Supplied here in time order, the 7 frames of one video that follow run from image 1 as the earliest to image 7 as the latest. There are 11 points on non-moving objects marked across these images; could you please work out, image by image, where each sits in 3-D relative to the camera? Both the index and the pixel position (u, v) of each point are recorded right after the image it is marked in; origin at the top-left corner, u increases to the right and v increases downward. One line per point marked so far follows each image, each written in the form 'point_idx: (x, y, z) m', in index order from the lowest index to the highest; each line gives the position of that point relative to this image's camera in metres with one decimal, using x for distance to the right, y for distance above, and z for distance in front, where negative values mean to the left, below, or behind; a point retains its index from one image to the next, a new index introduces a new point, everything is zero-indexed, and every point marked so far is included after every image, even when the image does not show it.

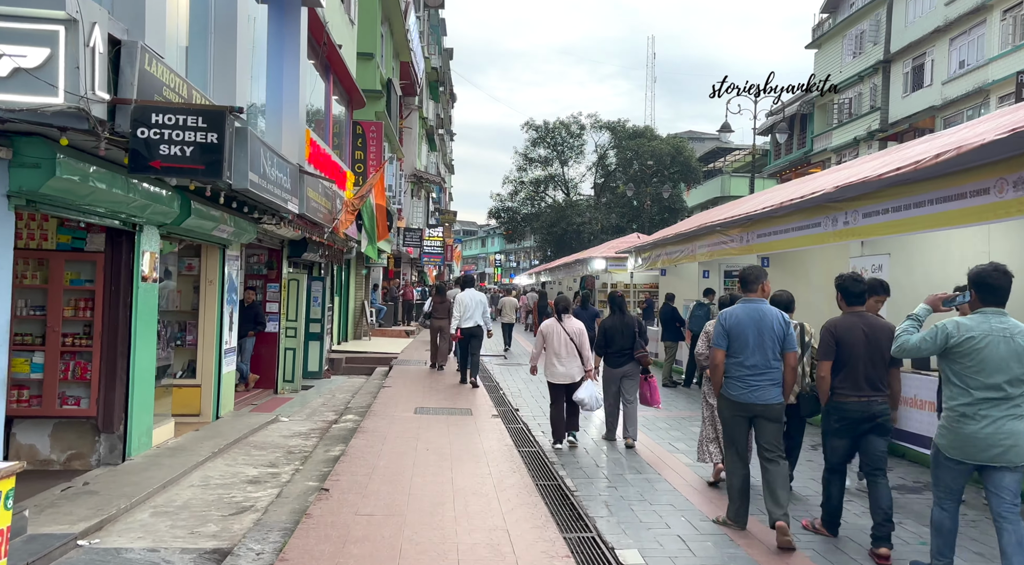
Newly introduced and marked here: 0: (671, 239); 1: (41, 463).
0: (+2.6, +0.7, +13.5) m
1: (-4.2, -1.6, +7.5) m
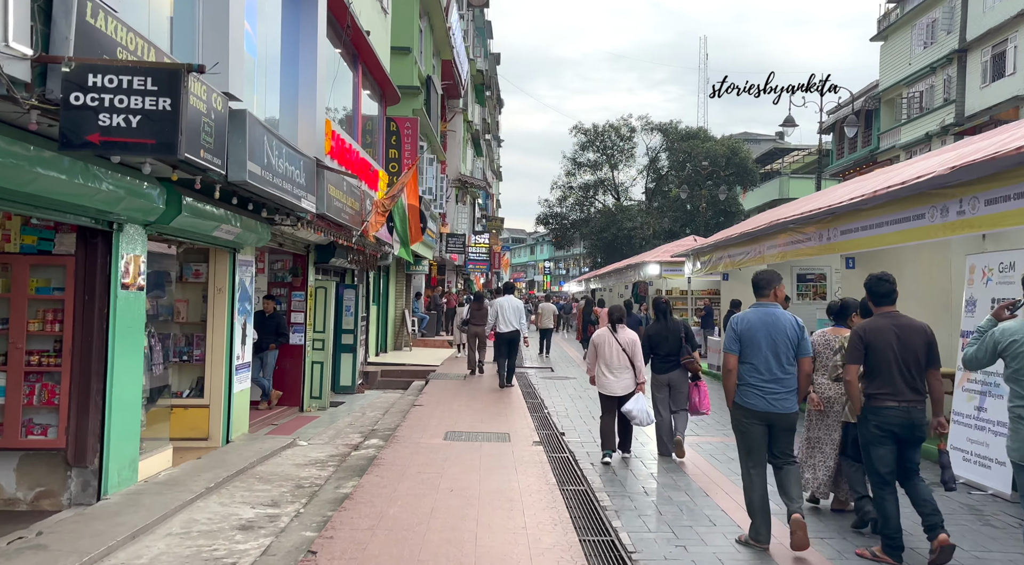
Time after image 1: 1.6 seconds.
0: (+3.2, +0.6, +12.1) m
1: (-3.9, -1.7, +6.4) m
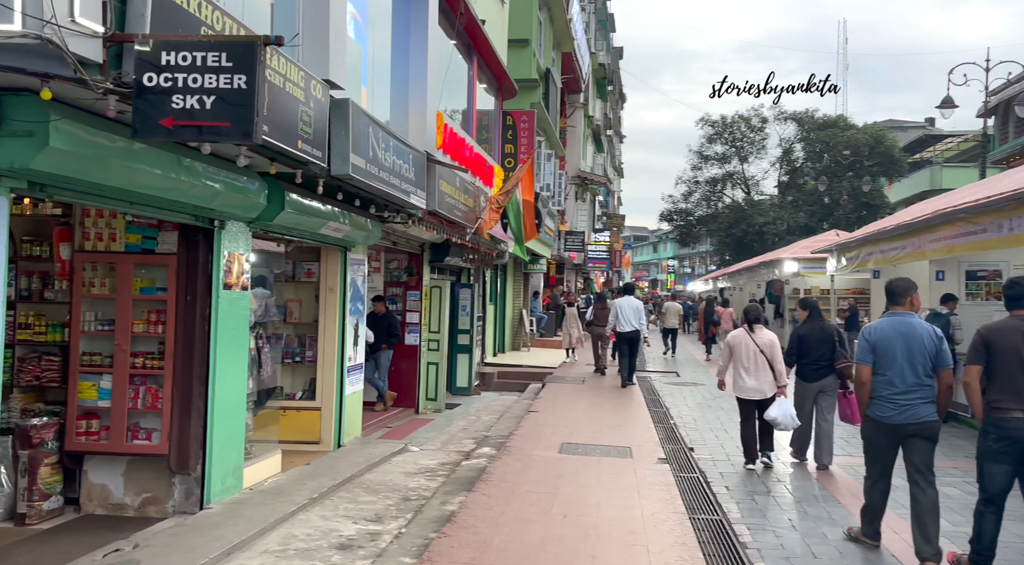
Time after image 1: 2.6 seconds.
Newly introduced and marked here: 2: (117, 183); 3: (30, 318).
0: (+4.8, +0.6, +10.8) m
1: (-3.0, -1.7, +6.3) m
2: (-2.3, +0.6, +4.9) m
3: (-3.7, -0.3, +6.5) m
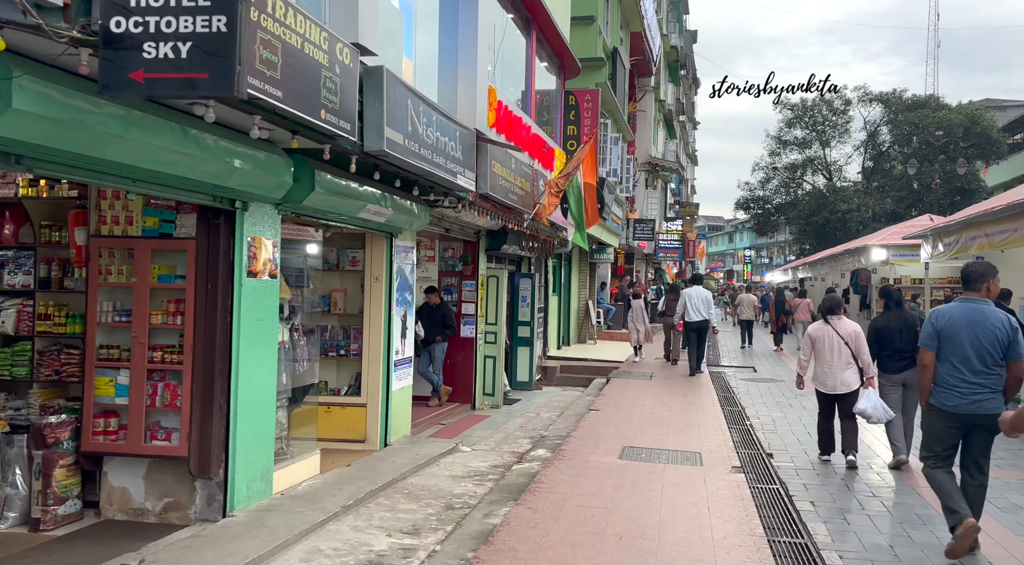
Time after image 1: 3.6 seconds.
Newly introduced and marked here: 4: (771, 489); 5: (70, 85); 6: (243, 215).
0: (+5.5, +0.8, +9.7) m
1: (-2.6, -1.6, +5.8) m
2: (-2.1, +0.6, +4.3) m
3: (-3.3, -0.2, +6.1) m
4: (+2.0, -1.6, +6.5) m
5: (-2.1, +0.9, +4.0) m
6: (-1.8, +0.5, +5.8) m
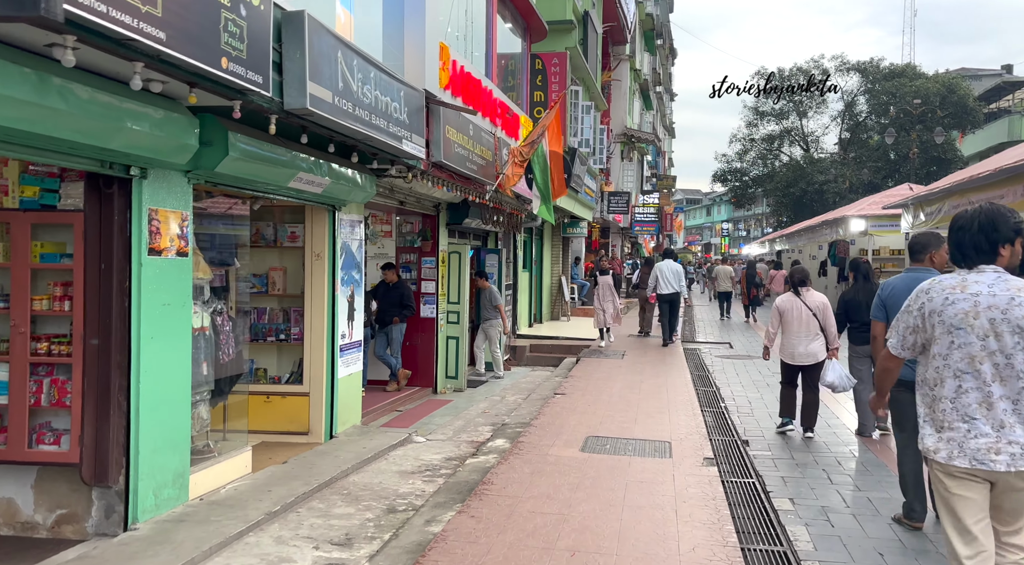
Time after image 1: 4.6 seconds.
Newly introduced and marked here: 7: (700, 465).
0: (+5.1, +1.1, +9.0) m
1: (-3.0, -1.5, +5.1) m
2: (-2.4, +0.7, +3.5) m
3: (-3.7, -0.1, +5.3) m
4: (+1.7, -1.4, +5.9) m
5: (-2.4, +1.0, +3.2) m
6: (-2.2, +0.6, +5.0) m
7: (+1.4, -1.3, +6.1) m
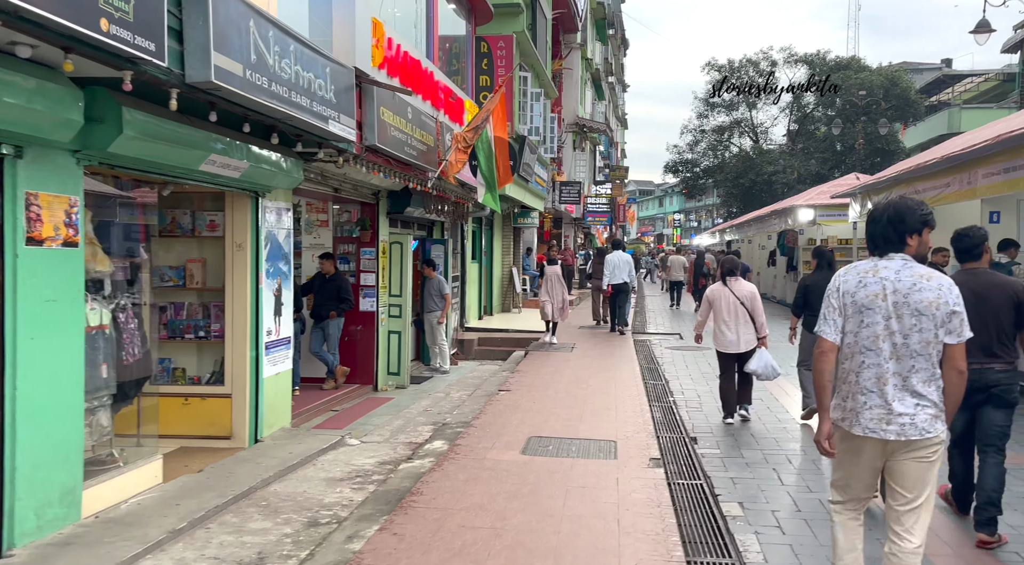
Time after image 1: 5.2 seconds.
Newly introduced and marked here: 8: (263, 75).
0: (+4.4, +1.2, +8.8) m
1: (-3.4, -1.4, +4.5) m
2: (-2.7, +0.7, +2.9) m
3: (-4.1, 0.0, +4.6) m
4: (+1.2, -1.4, +5.5) m
5: (-2.7, +1.0, +2.6) m
6: (-2.6, +0.6, +4.4) m
7: (+0.9, -1.3, +5.7) m
8: (-1.6, +1.4, +5.5) m
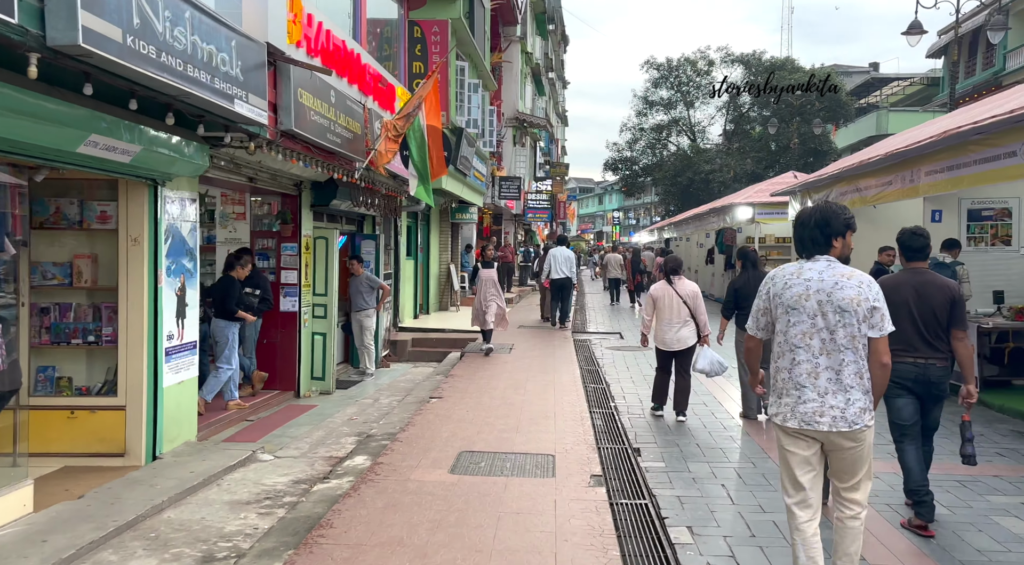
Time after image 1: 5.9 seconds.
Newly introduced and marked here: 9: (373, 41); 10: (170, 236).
0: (+3.8, +1.2, +8.5) m
1: (-3.7, -1.4, +3.6) m
2: (-2.9, +0.7, +2.1) m
3: (-4.5, 0.0, +3.7) m
4: (+0.8, -1.3, +5.0) m
5: (-2.9, +1.0, +1.8) m
6: (-2.9, +0.6, +3.6) m
7: (+0.5, -1.3, +5.2) m
8: (-2.0, +1.4, +4.7) m
9: (-1.8, +3.1, +10.8) m
10: (-2.7, +0.4, +6.8) m
